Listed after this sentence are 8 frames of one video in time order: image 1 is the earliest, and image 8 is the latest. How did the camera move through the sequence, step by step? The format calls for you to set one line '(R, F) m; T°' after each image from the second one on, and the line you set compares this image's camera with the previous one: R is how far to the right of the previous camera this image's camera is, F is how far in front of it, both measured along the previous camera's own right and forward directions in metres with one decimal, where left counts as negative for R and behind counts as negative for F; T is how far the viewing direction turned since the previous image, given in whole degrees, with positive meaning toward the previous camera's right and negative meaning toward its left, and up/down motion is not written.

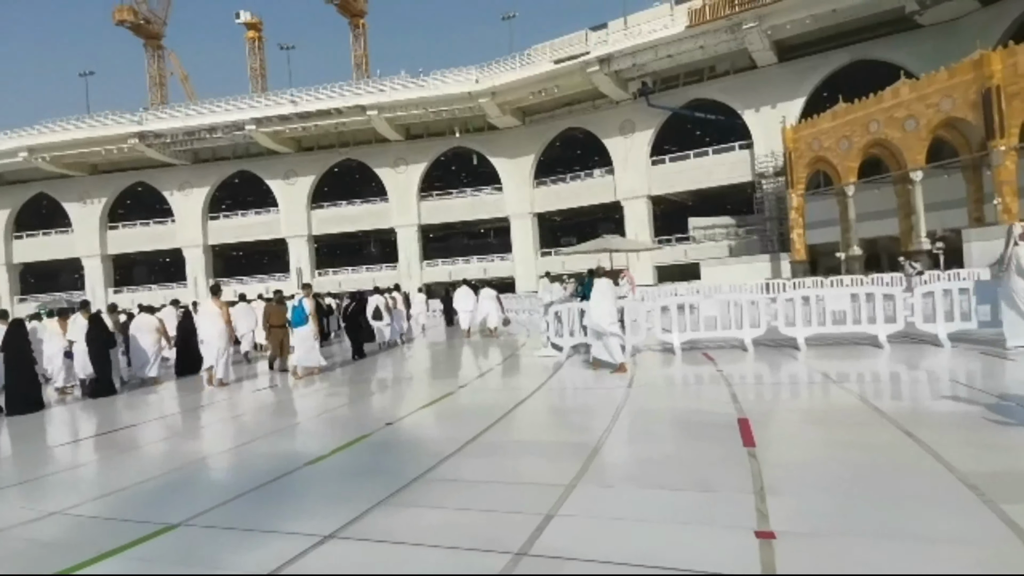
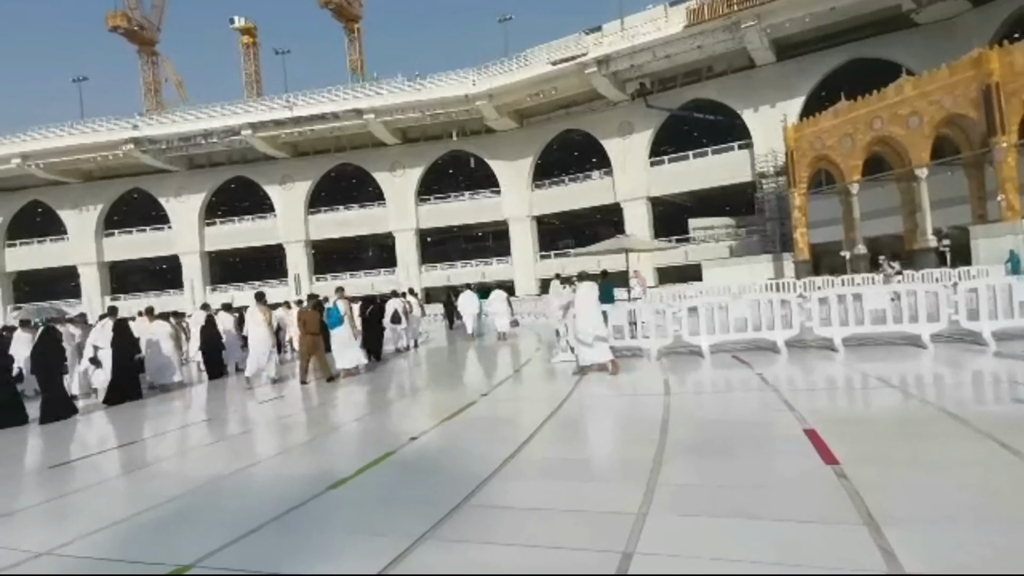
(-0.3, +0.4) m; 0°
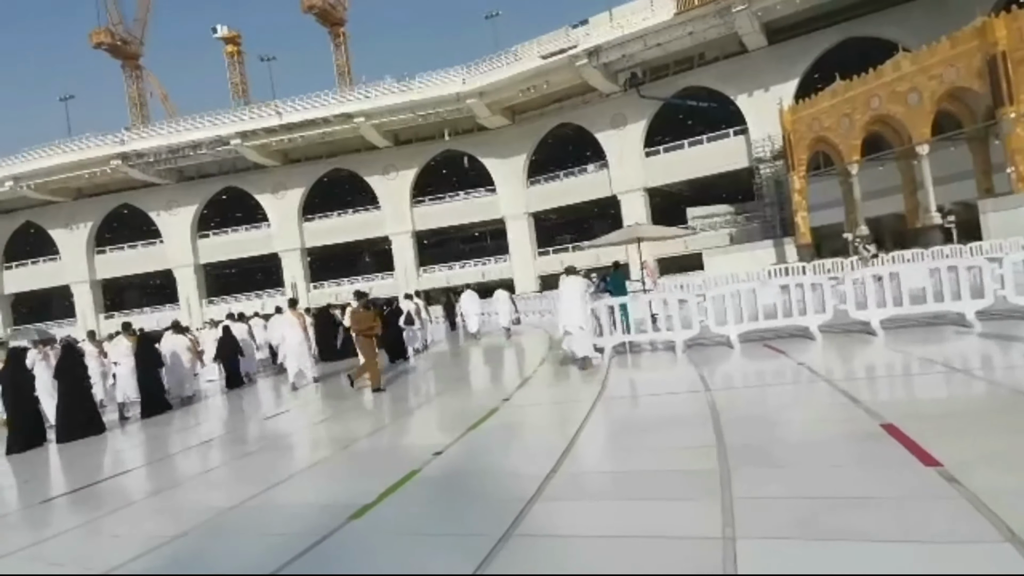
(-0.2, +0.4) m; 0°
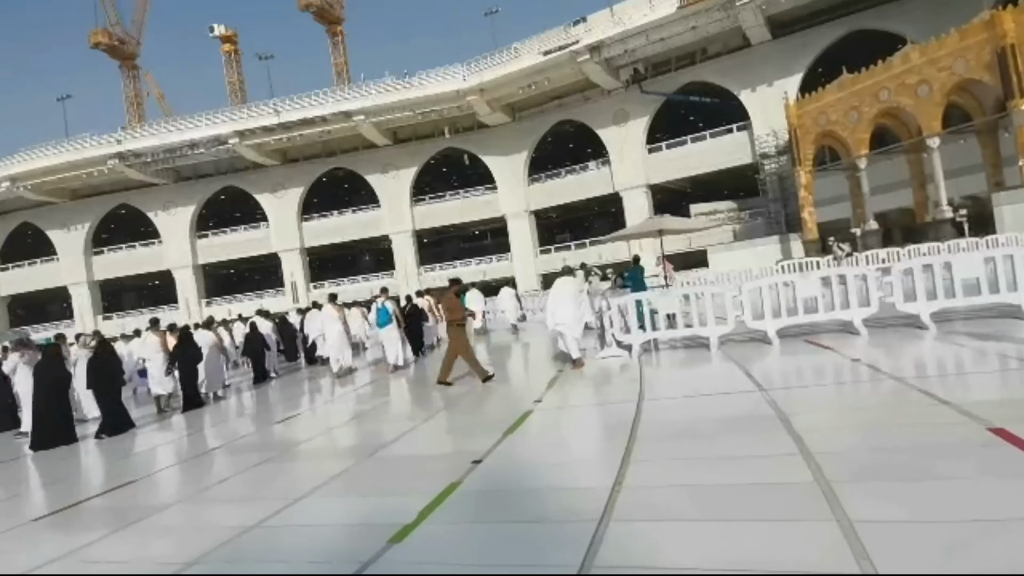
(-0.3, +0.4) m; 0°
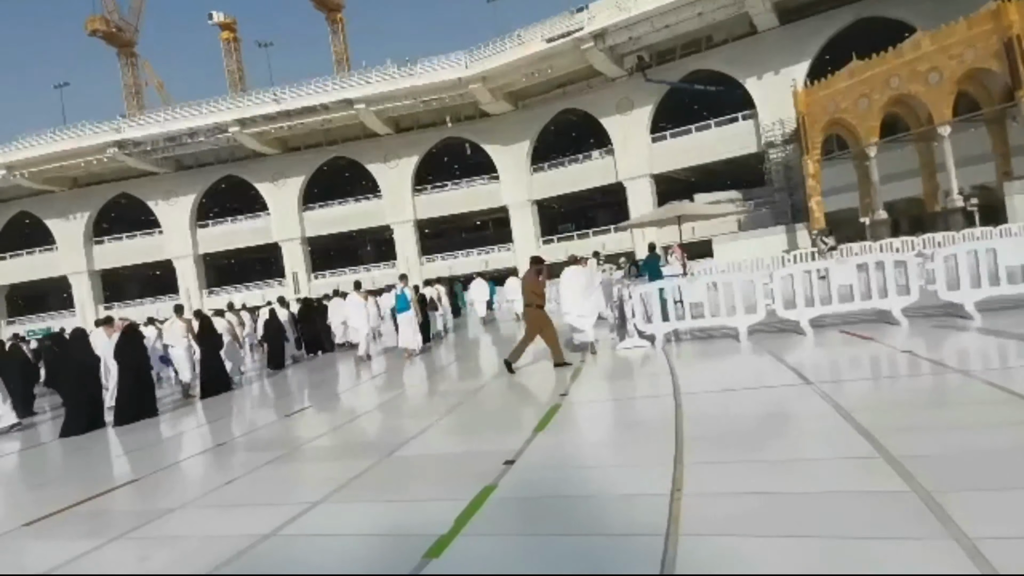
(-0.2, +0.3) m; 0°
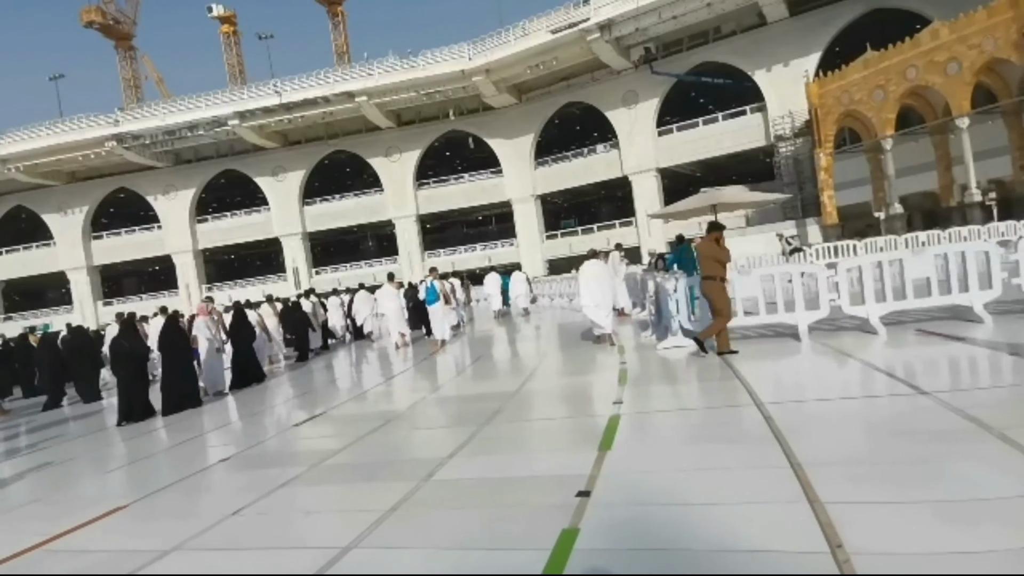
(-0.3, +0.7) m; 0°
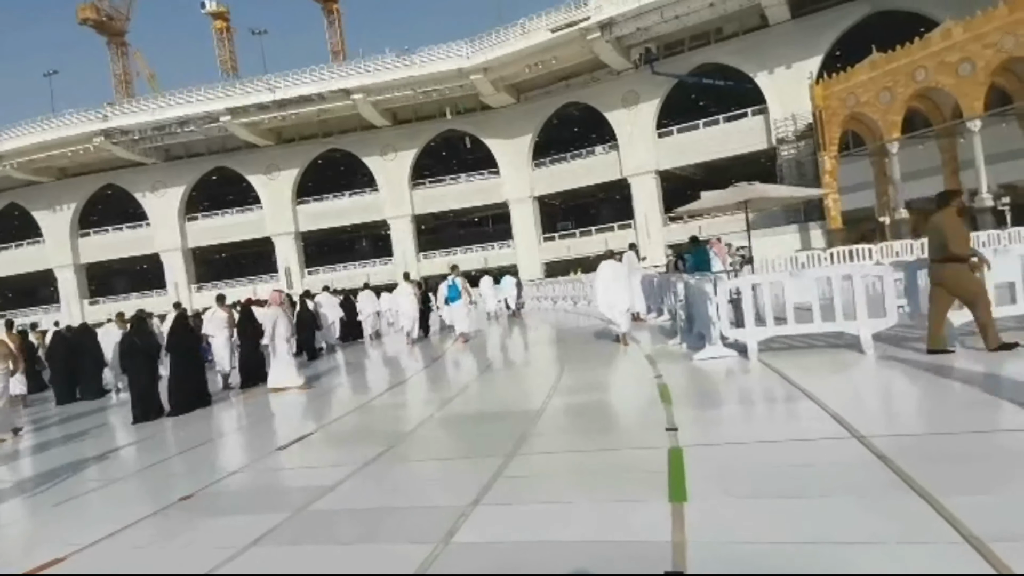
(-0.2, +0.8) m; +1°
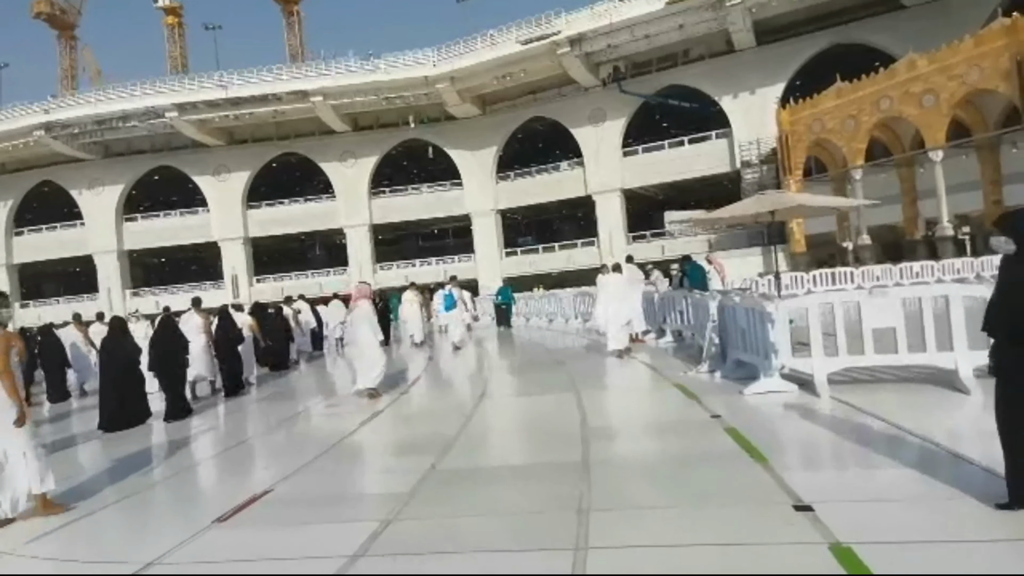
(-0.5, +1.2) m; +4°
